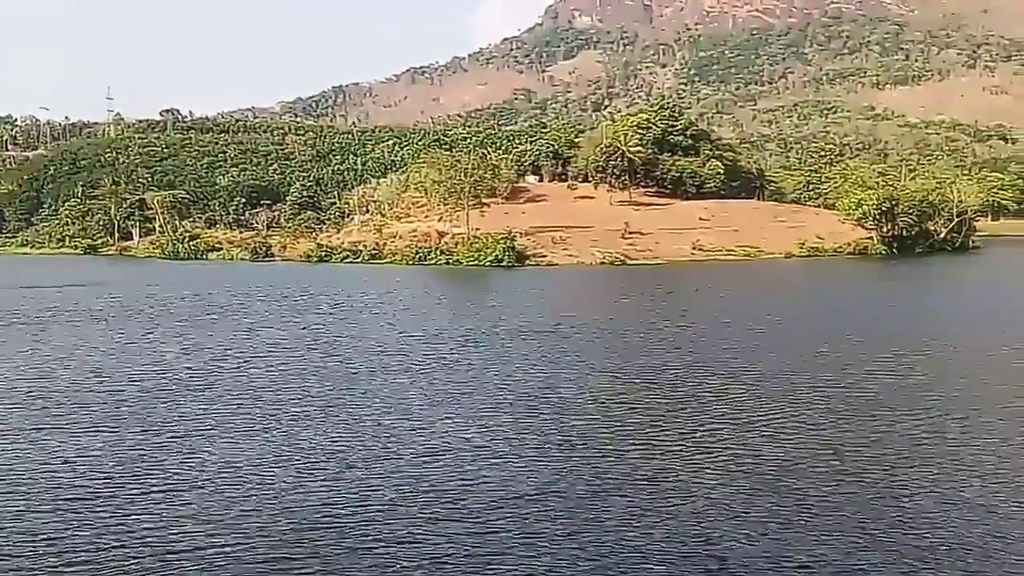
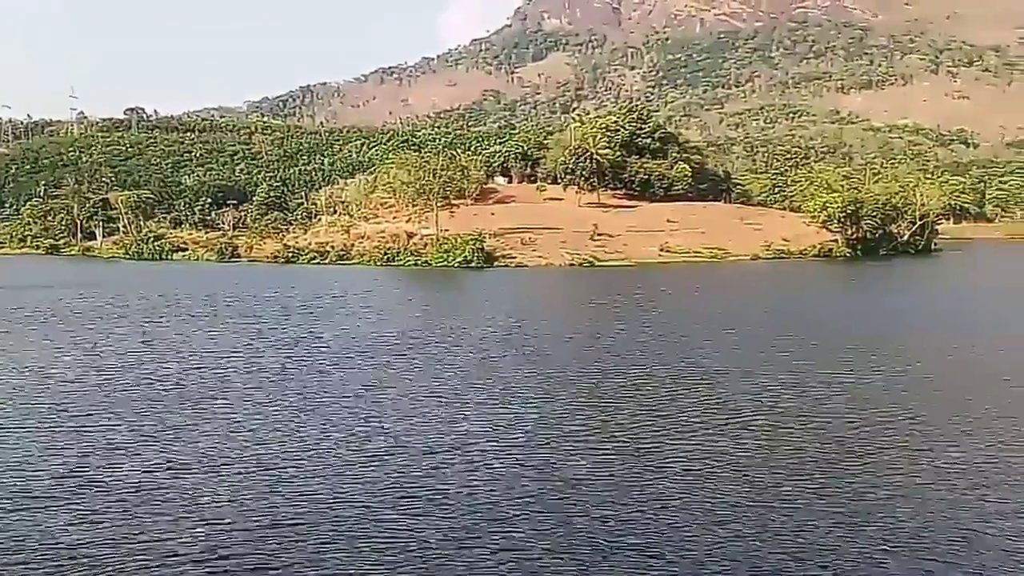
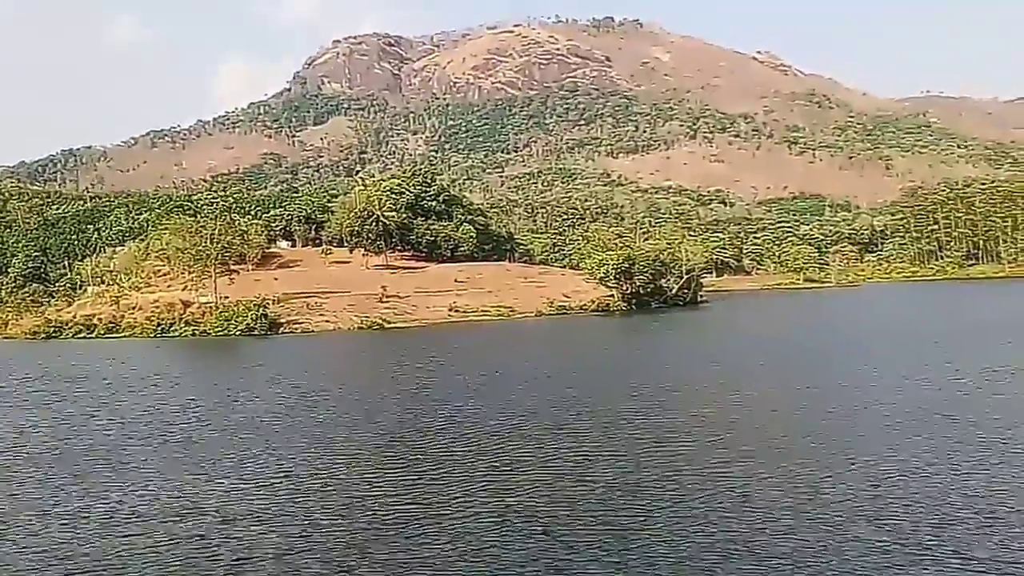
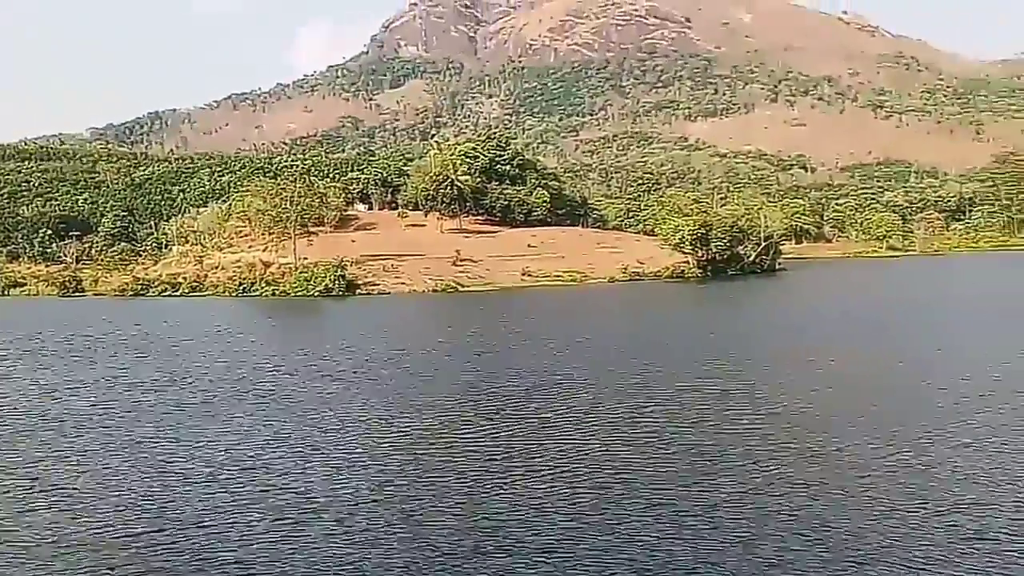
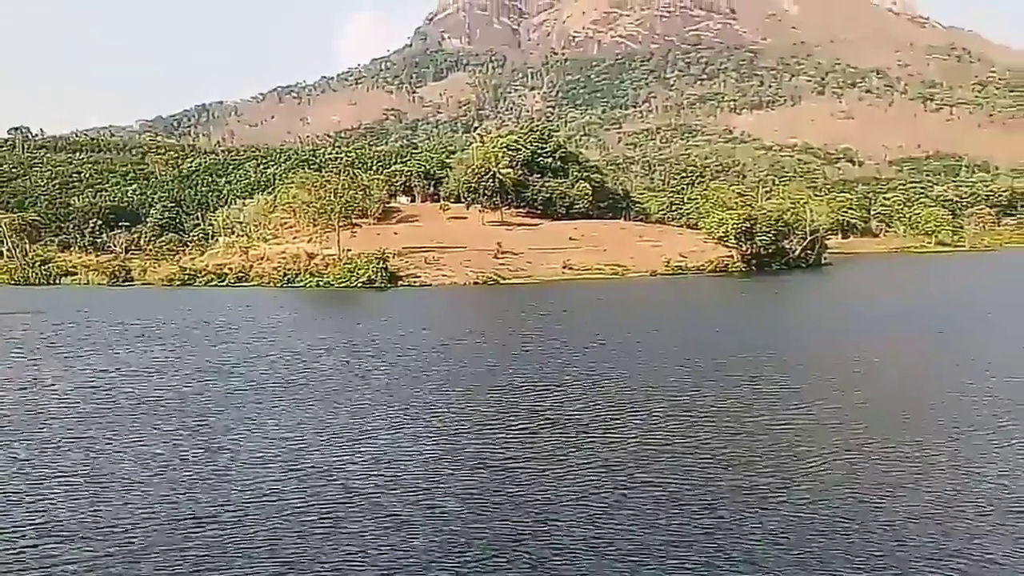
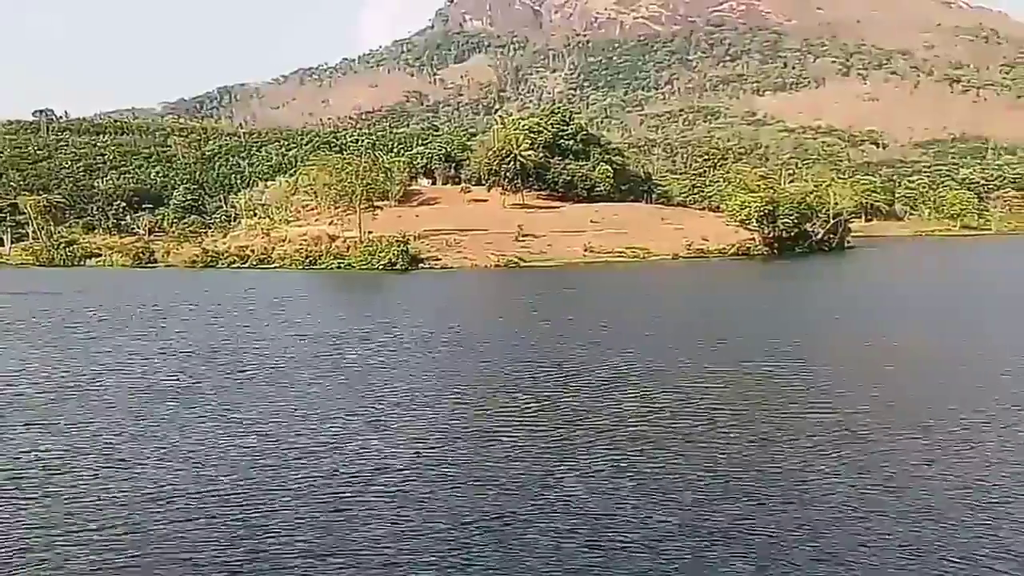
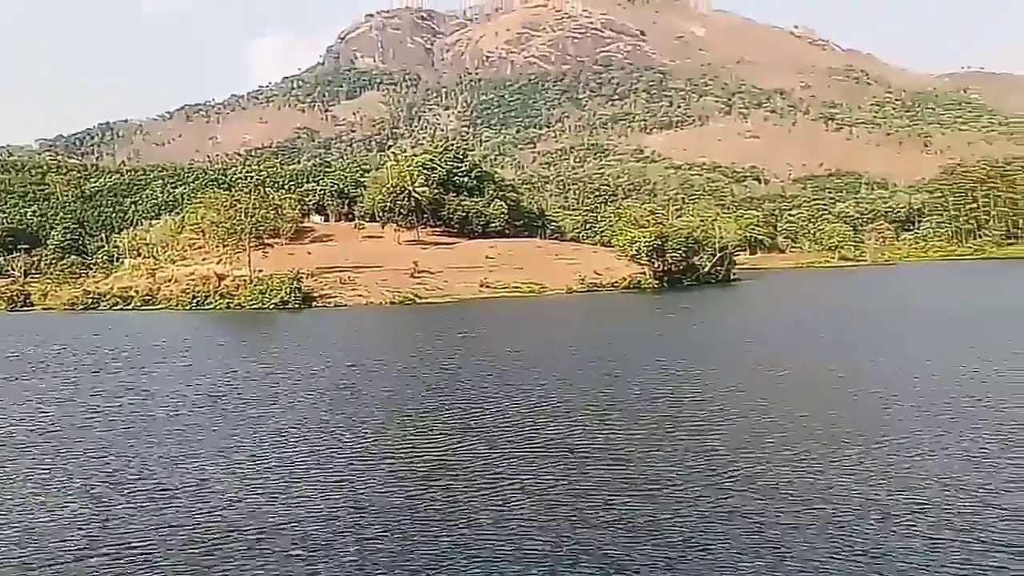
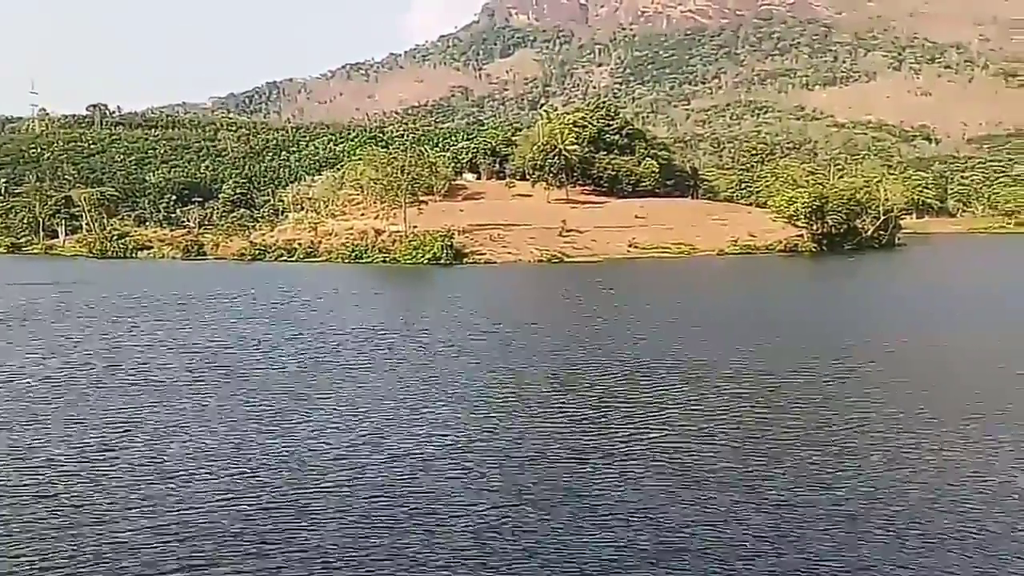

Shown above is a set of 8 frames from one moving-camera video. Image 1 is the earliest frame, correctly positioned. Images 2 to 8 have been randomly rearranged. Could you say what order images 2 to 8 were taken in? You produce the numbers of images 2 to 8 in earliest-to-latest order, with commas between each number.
2, 8, 6, 5, 4, 7, 3
